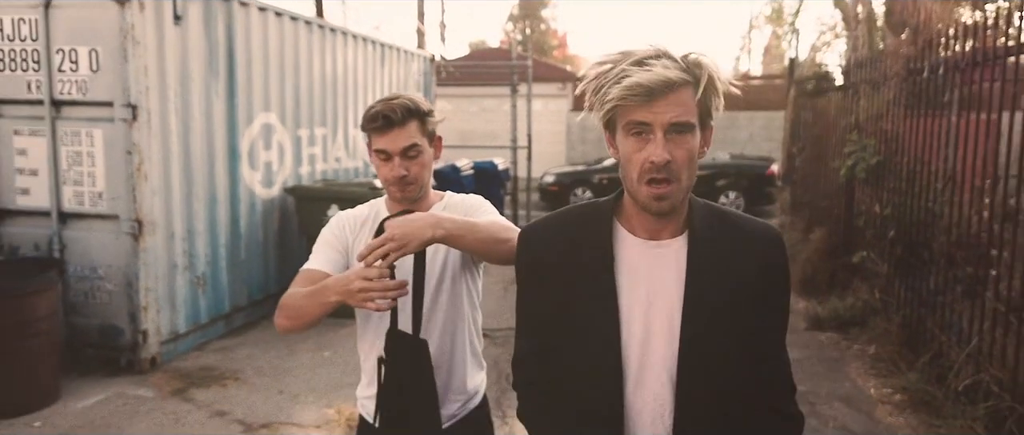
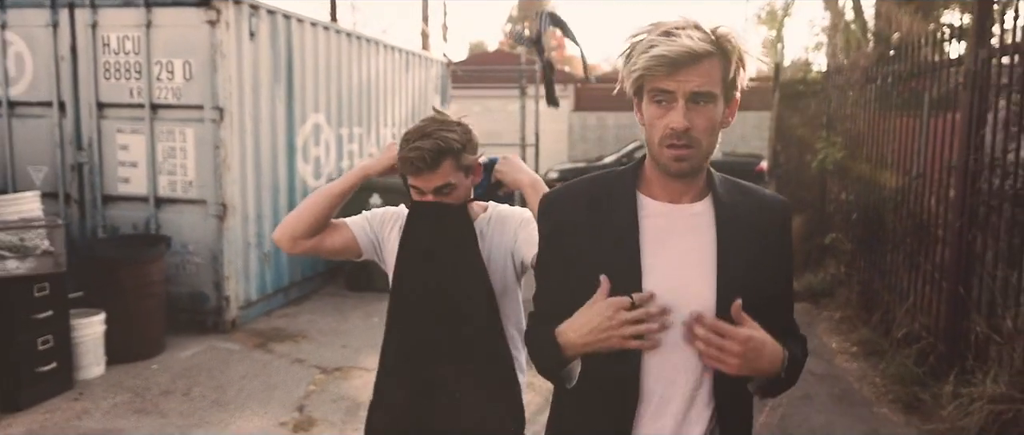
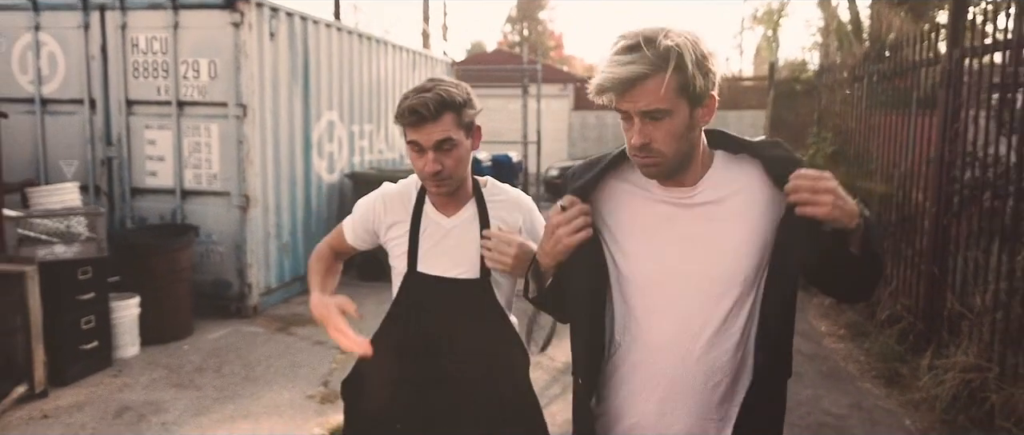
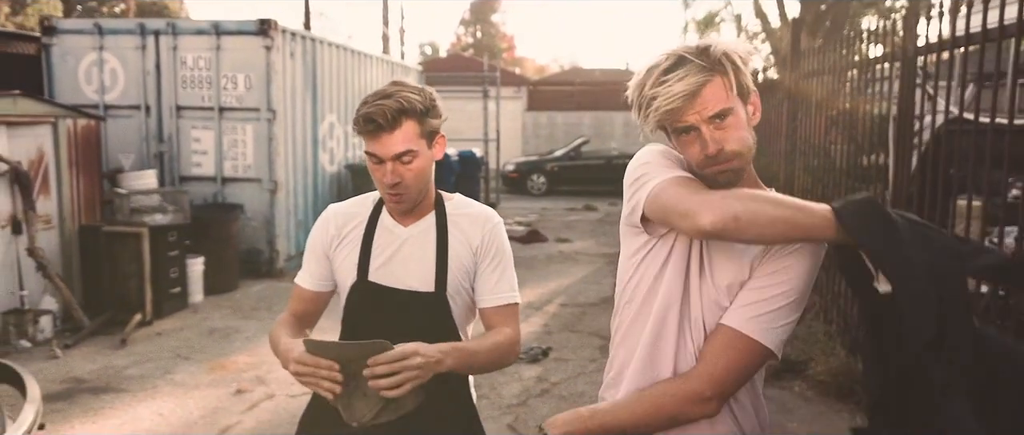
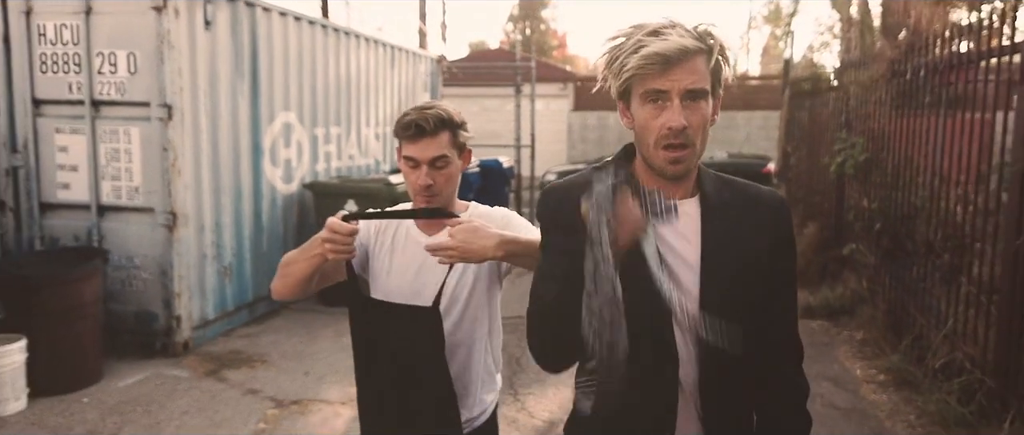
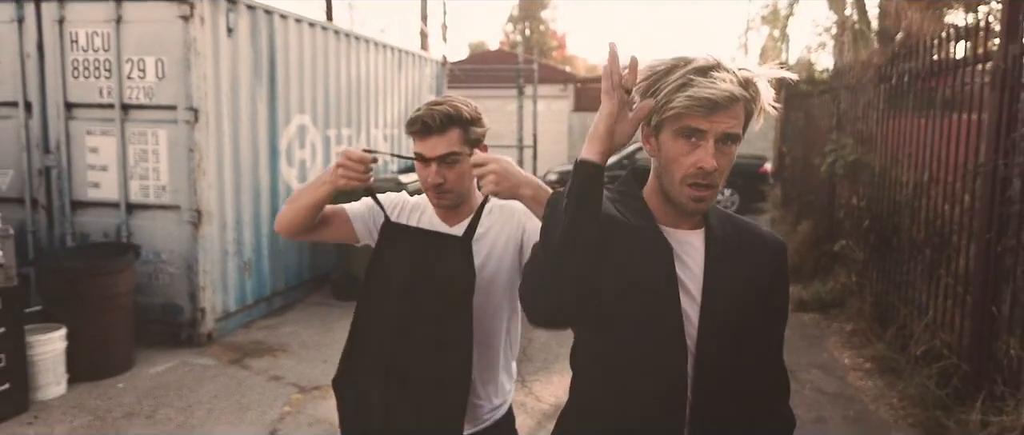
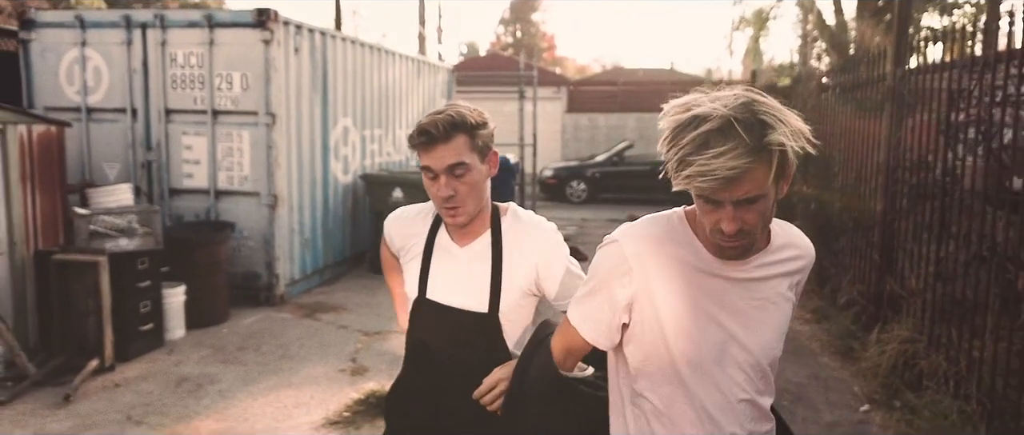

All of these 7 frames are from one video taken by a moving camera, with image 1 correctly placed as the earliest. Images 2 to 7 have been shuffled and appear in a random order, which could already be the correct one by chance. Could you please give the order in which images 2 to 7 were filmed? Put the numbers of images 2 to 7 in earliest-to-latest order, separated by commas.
5, 6, 2, 3, 7, 4
